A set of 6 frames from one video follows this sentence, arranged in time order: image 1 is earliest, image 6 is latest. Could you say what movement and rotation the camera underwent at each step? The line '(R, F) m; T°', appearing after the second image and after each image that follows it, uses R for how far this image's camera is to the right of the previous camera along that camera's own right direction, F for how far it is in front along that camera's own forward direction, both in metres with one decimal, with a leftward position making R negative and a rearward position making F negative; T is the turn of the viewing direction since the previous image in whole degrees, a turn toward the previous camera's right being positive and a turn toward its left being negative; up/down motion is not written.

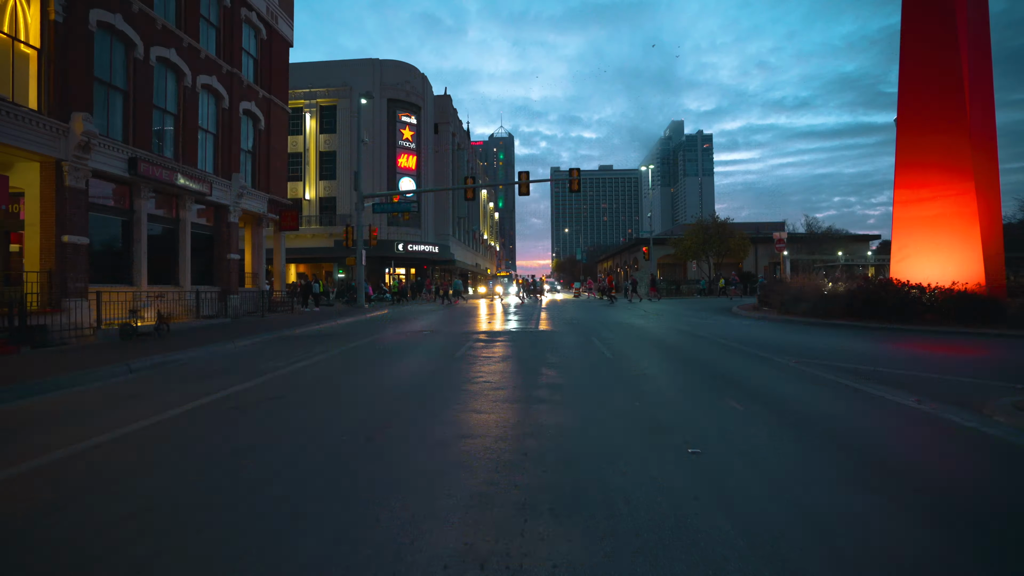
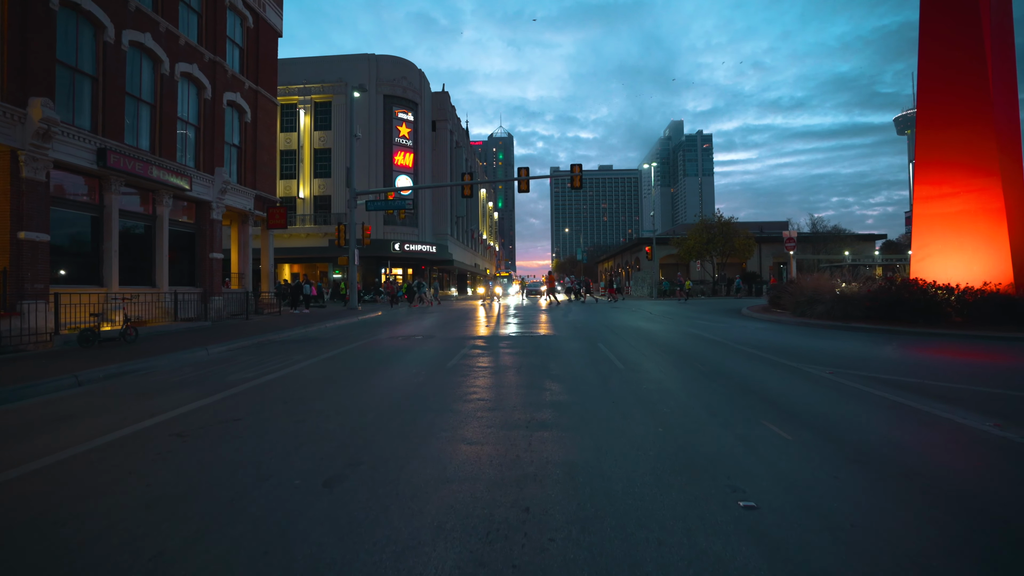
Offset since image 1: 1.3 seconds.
(0.0, +1.2) m; 0°
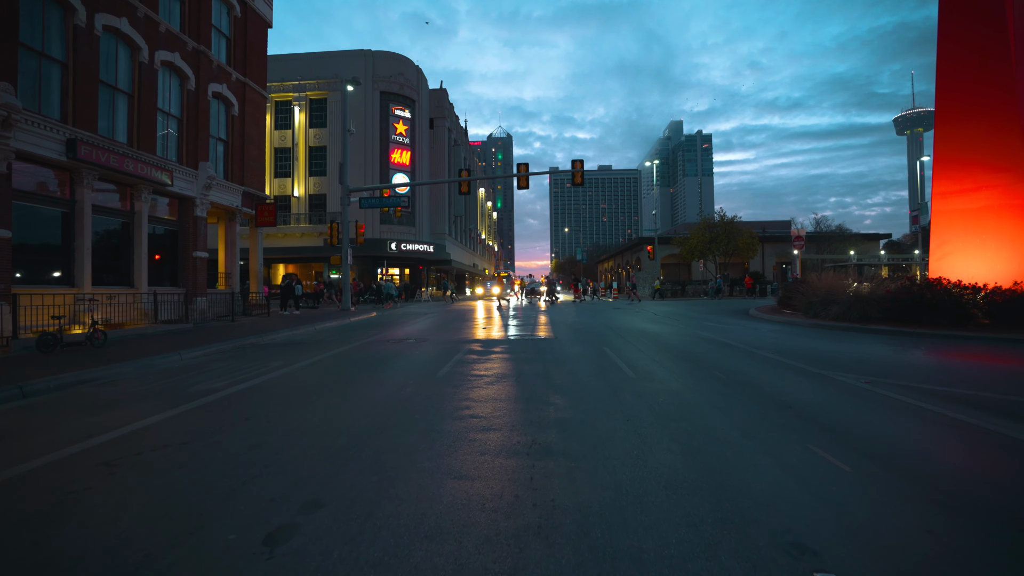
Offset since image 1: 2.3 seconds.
(0.0, +1.0) m; 0°
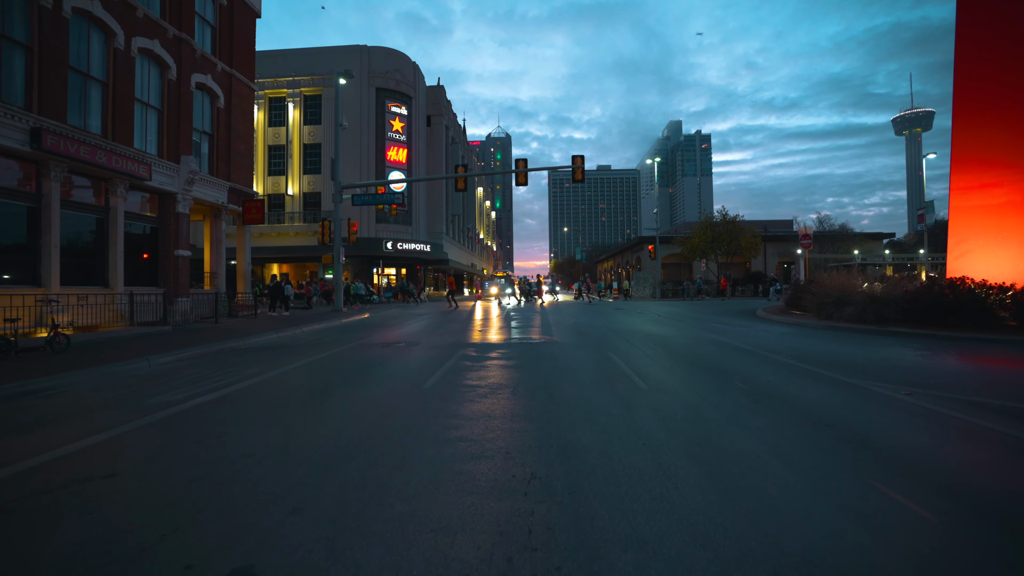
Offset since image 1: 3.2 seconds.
(0.0, +0.9) m; 0°
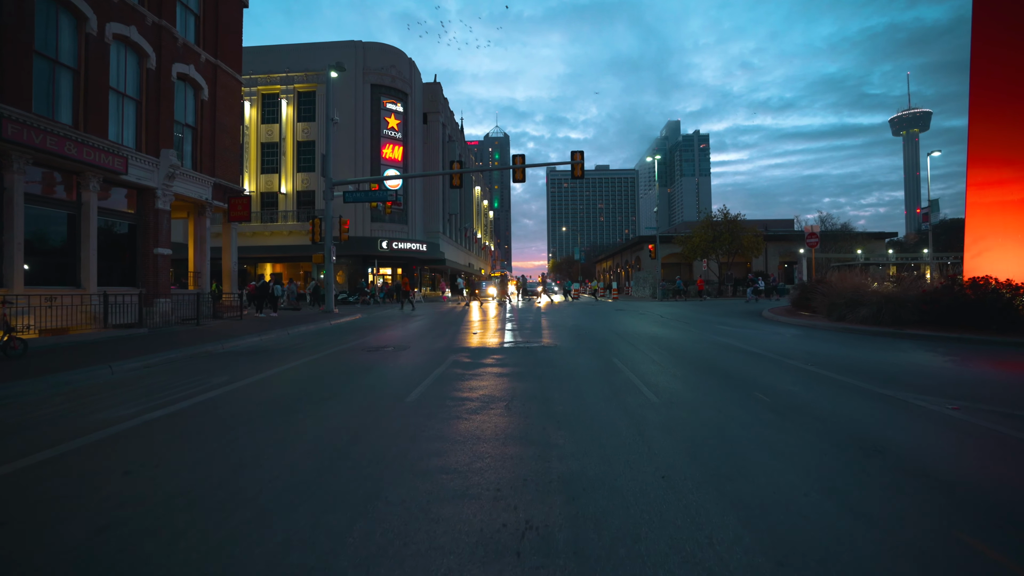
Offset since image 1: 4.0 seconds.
(0.0, +0.9) m; 0°
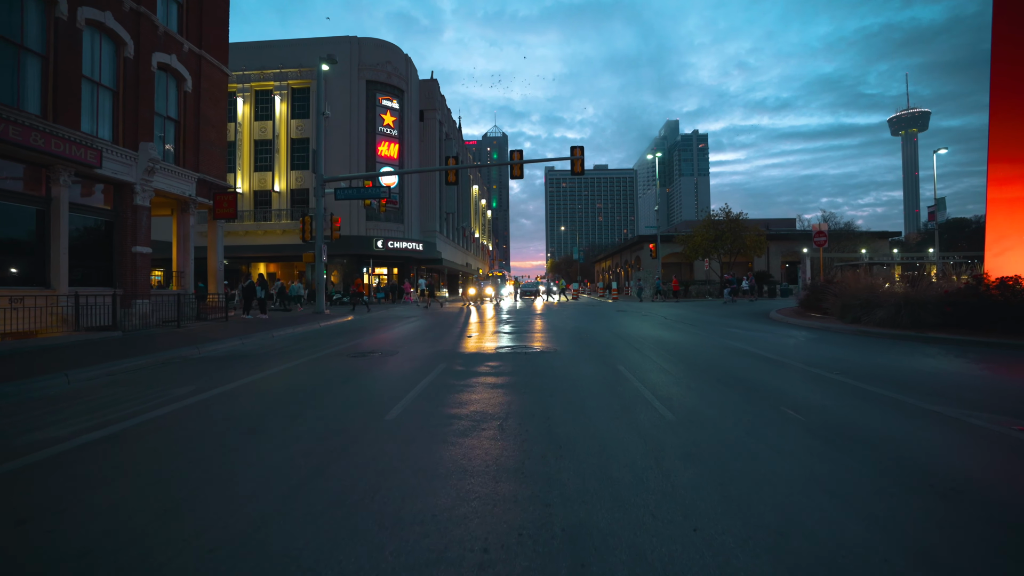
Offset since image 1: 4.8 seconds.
(0.0, +0.9) m; 0°
